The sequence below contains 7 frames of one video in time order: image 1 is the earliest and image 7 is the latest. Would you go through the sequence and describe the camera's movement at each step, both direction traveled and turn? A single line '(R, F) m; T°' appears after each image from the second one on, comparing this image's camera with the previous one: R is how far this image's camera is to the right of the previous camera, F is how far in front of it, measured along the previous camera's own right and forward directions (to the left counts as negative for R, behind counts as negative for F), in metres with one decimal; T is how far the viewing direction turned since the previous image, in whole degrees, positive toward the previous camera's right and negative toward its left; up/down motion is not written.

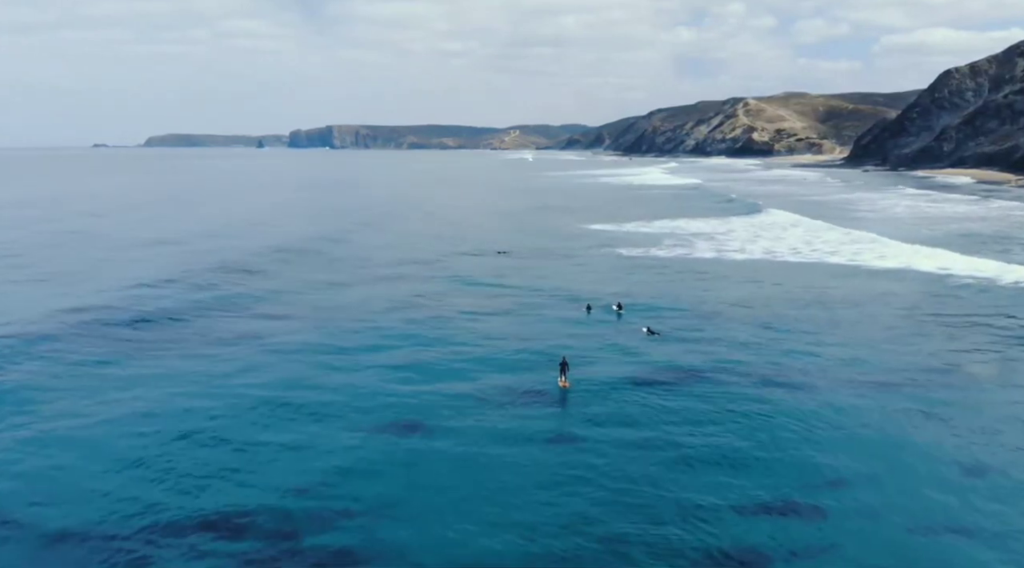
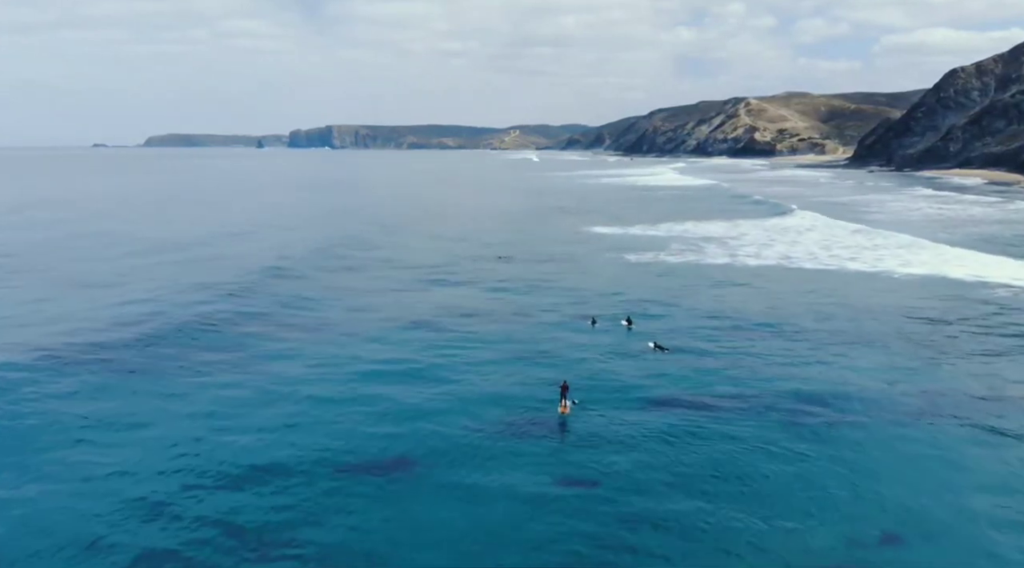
(-0.1, +1.5) m; 0°
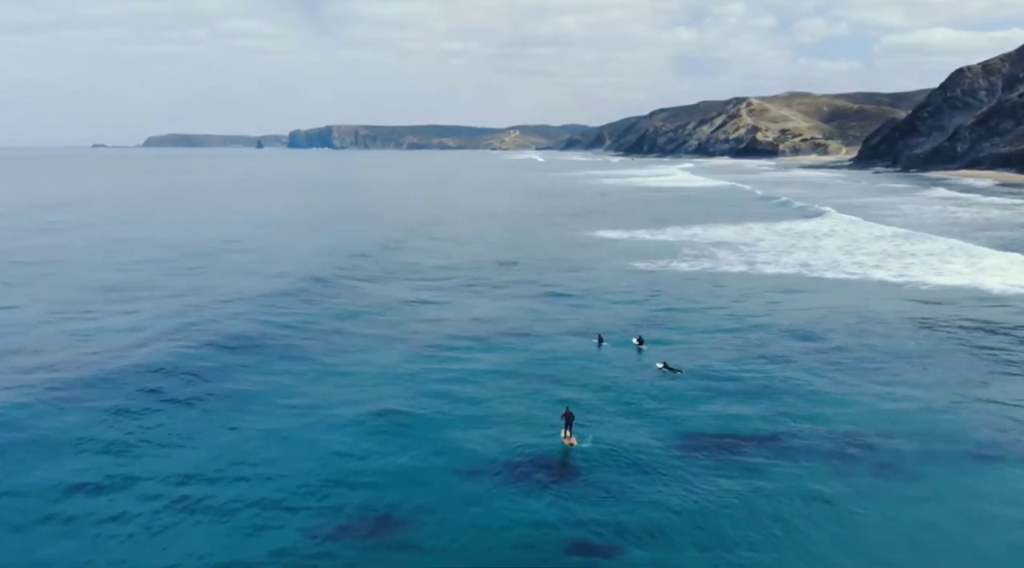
(-0.1, +1.8) m; 0°
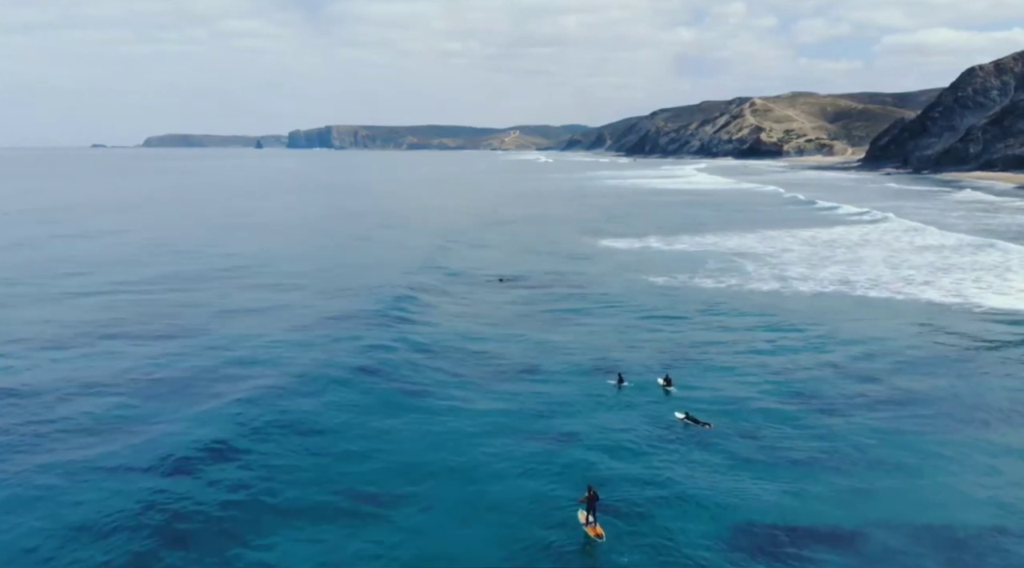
(-0.2, +3.0) m; 0°
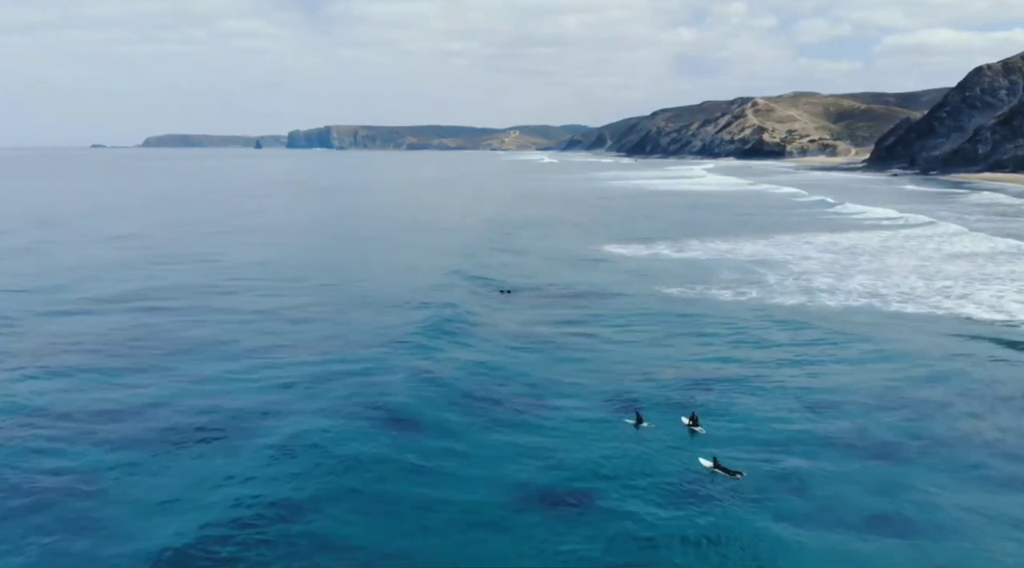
(-0.1, +2.1) m; 0°
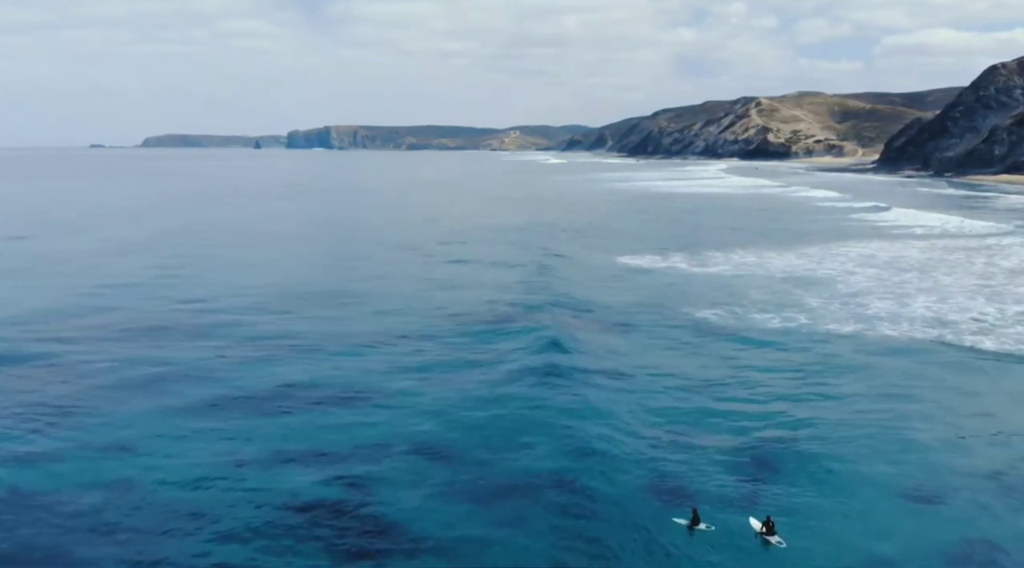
(-0.2, +3.6) m; 0°
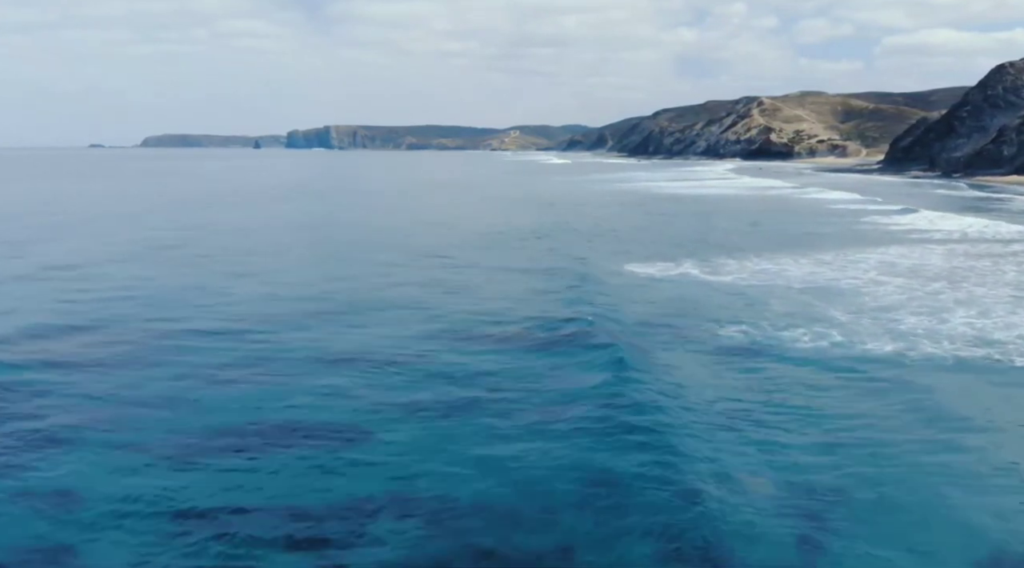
(-0.1, +1.7) m; 0°
